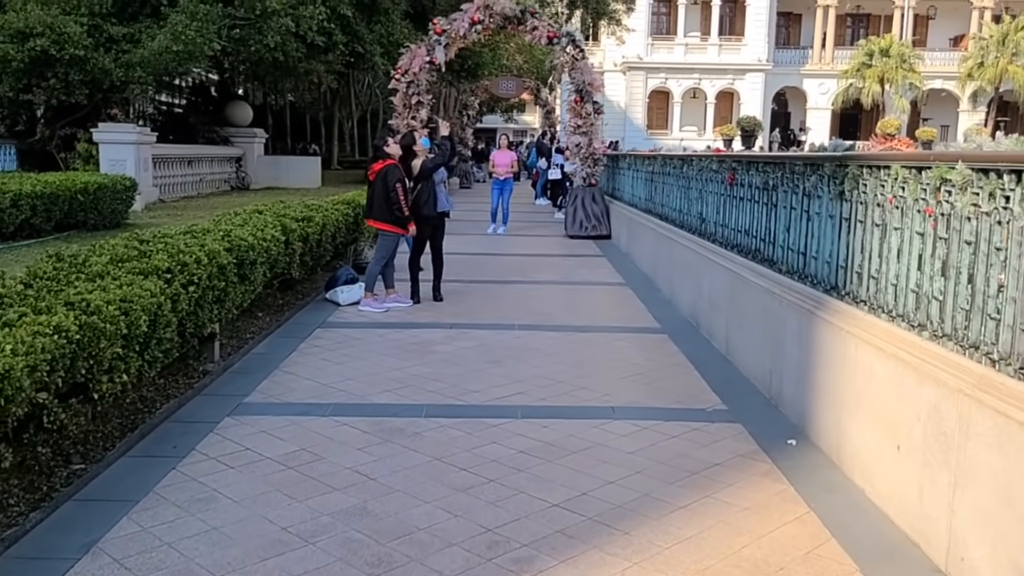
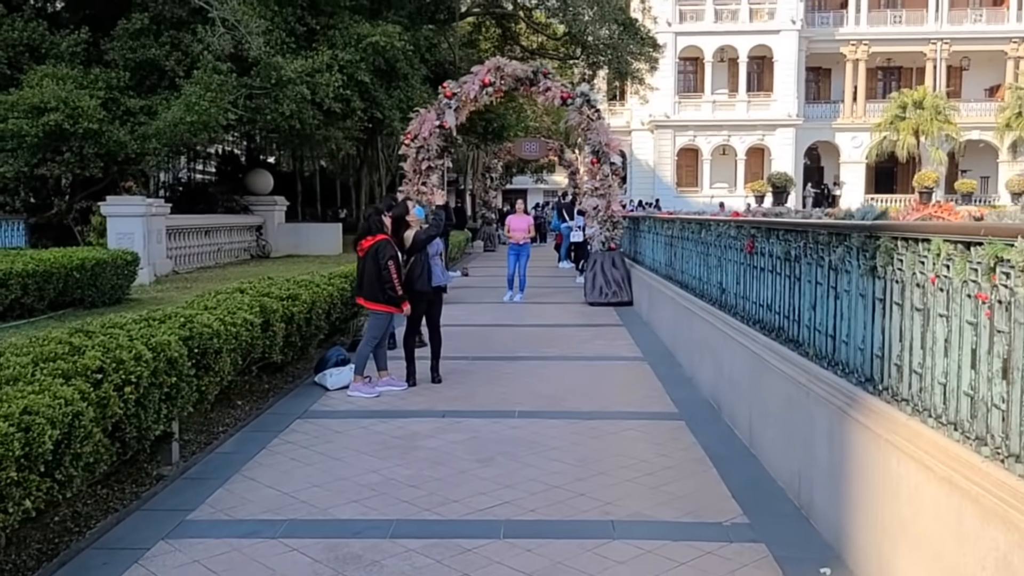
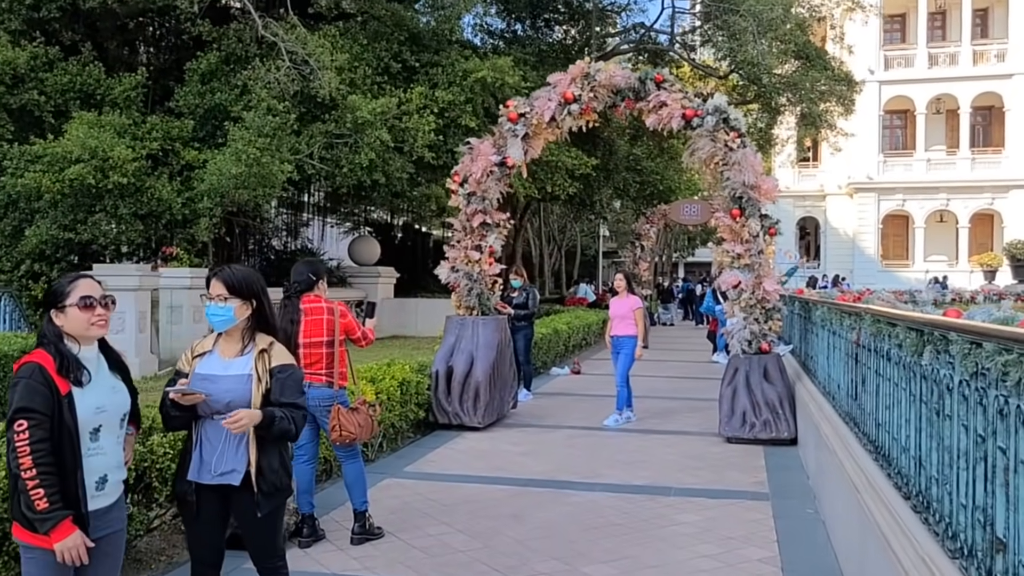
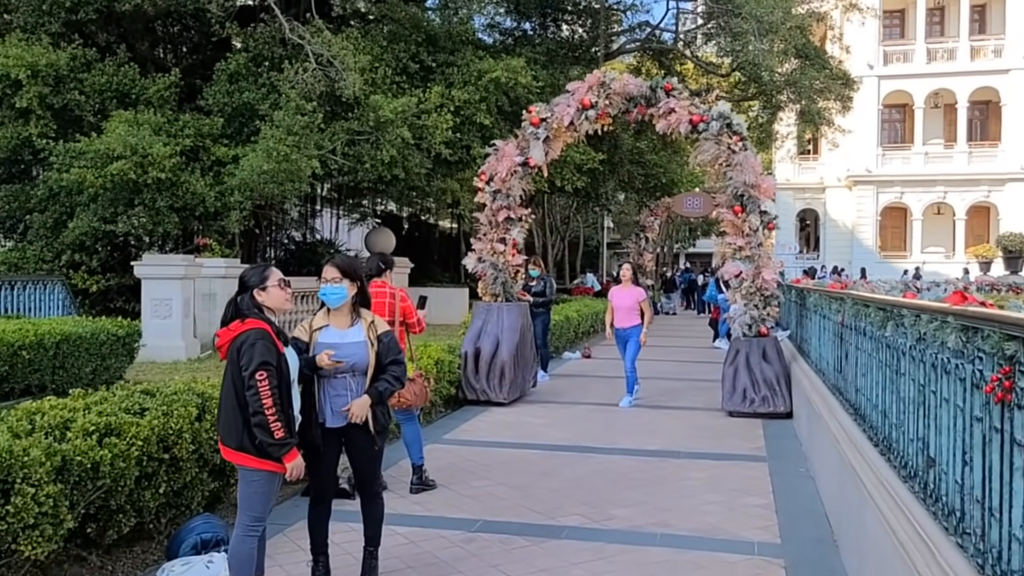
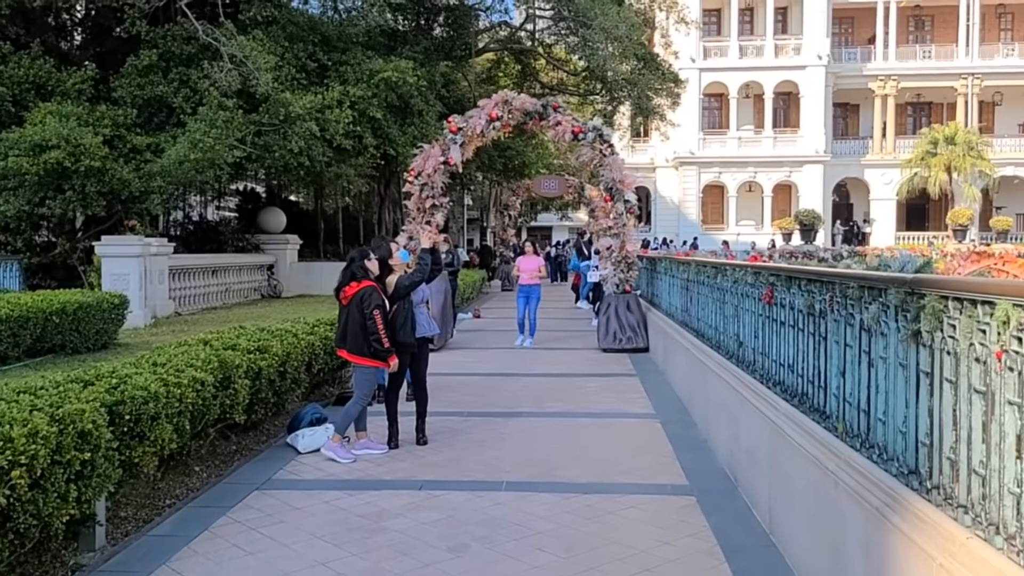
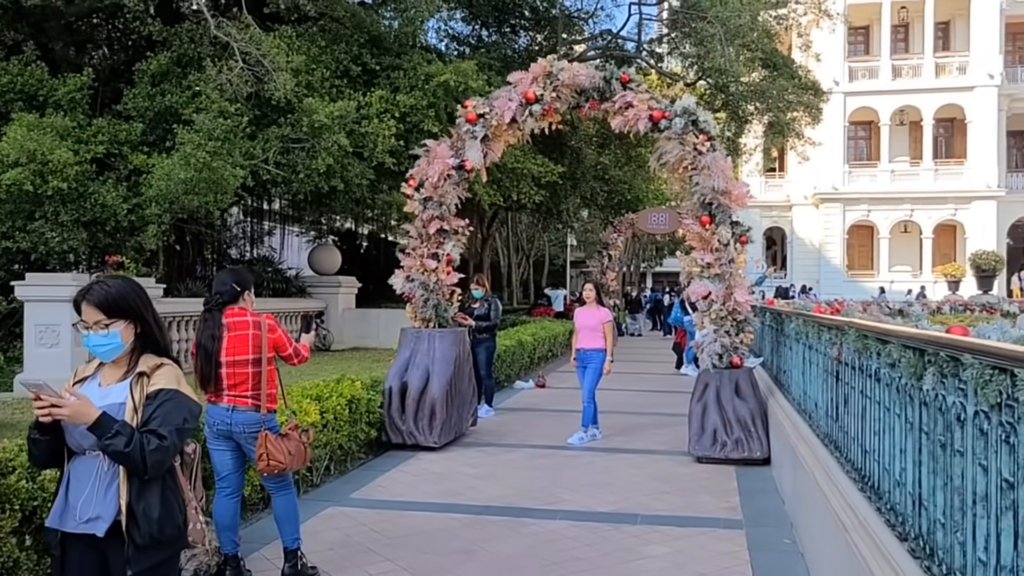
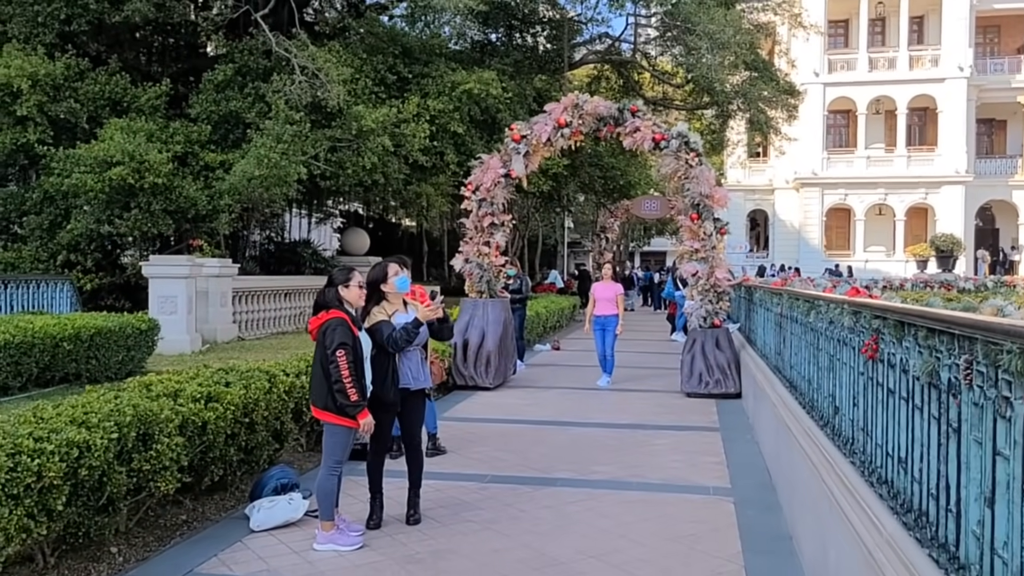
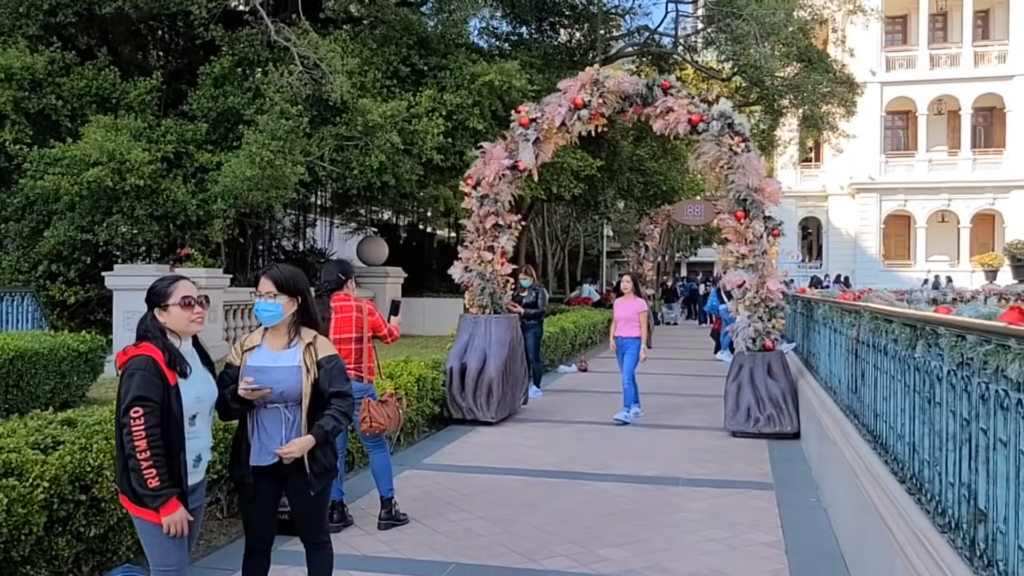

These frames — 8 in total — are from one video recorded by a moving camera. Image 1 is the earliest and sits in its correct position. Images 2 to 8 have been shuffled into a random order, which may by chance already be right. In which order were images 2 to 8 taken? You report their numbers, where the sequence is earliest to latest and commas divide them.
2, 5, 7, 4, 8, 3, 6
